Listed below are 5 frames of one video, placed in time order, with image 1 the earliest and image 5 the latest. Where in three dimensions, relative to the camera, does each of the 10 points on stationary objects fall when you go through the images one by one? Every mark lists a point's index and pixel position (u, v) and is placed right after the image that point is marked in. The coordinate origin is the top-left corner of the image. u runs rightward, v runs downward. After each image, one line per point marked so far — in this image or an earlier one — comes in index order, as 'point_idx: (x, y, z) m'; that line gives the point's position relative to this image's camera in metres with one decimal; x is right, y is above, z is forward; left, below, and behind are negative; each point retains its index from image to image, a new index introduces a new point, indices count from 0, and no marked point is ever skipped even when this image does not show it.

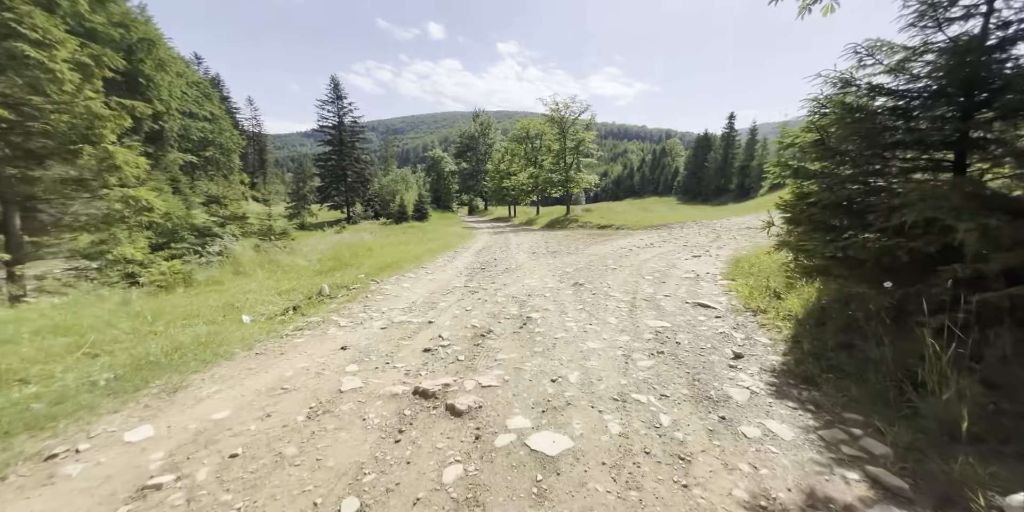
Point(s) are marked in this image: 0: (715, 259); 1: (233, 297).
0: (+8.4, -0.1, +15.2) m
1: (-6.8, -1.0, +8.8) m
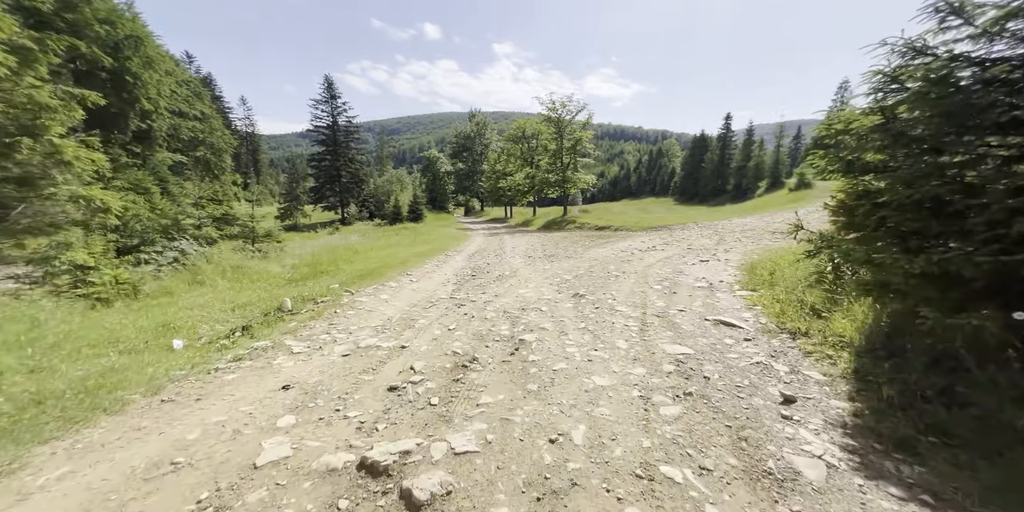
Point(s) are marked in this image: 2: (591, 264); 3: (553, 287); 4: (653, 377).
0: (+8.2, -0.3, +14.0) m
1: (-7.0, -1.2, +7.5) m
2: (+3.4, -0.4, +15.8) m
3: (+1.2, -1.0, +11.0) m
4: (+1.9, -1.6, +4.9) m
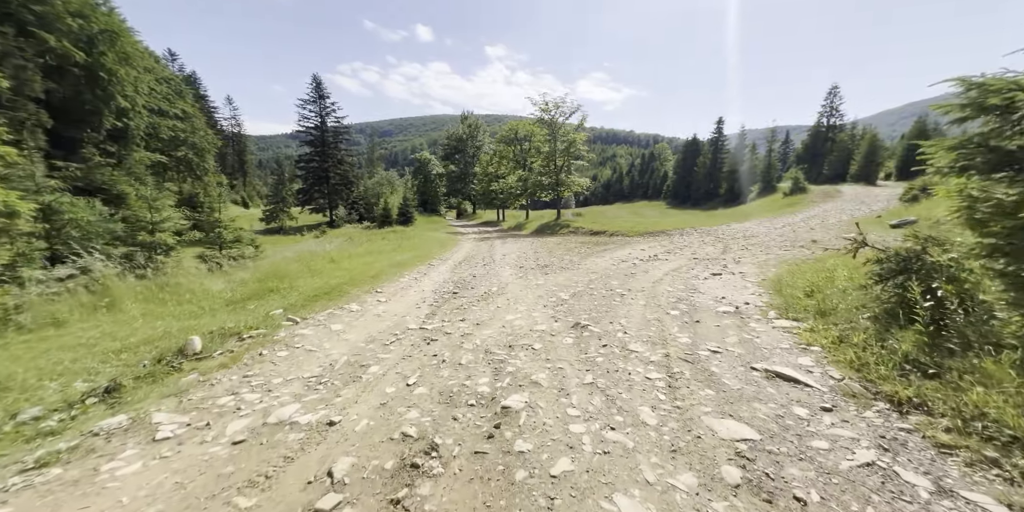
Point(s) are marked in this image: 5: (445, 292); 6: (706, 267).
0: (+7.8, -0.8, +12.3) m
1: (-7.2, -1.6, +5.4) m
2: (+3.0, -0.9, +13.9) m
3: (+0.9, -1.4, +9.1) m
4: (+1.7, -2.0, +3.0) m
5: (-2.3, -1.2, +12.2) m
6: (+8.4, -0.5, +15.6) m
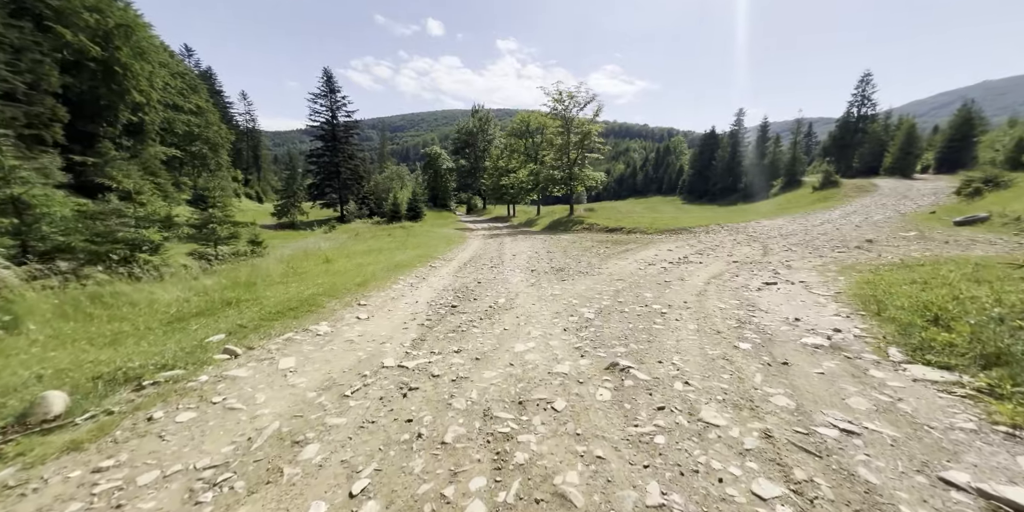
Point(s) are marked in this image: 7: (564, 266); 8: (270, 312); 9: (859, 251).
0: (+8.1, -1.0, +9.9) m
1: (-7.1, -1.8, +3.5) m
2: (+3.3, -1.0, +11.7) m
3: (+1.1, -1.6, +6.9) m
4: (+1.7, -2.3, +0.8) m
5: (-2.0, -1.4, +10.1) m
6: (+8.8, -0.6, +13.1) m
7: (+2.6, -0.4, +17.6) m
8: (-5.5, -1.3, +8.5) m
9: (+15.6, +0.2, +16.3) m
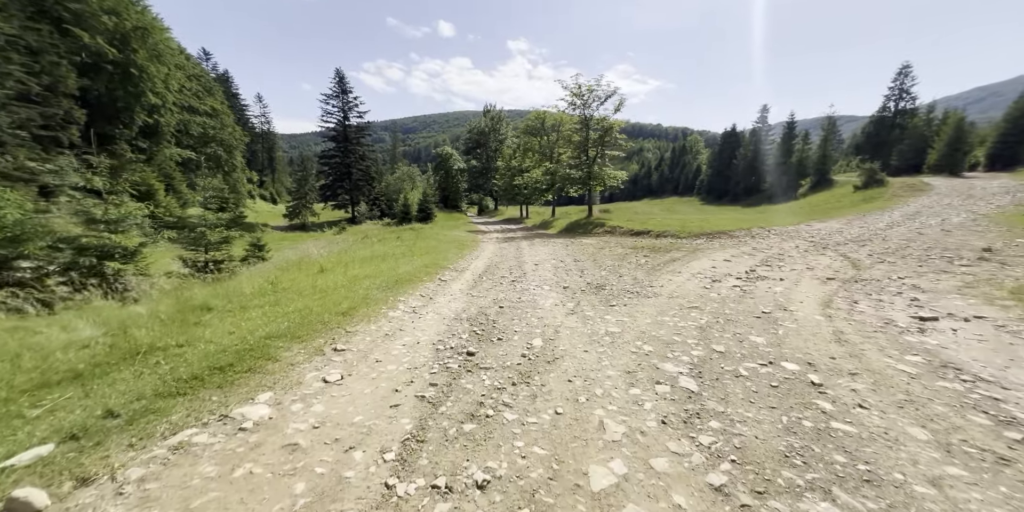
0: (+8.9, -1.5, +6.3) m
1: (-6.5, -2.2, +0.4) m
2: (+4.2, -1.5, +8.2) m
3: (+1.8, -2.1, +3.5) m
4: (+2.3, -2.7, -2.6) m
5: (-1.1, -1.8, +6.9) m
6: (+9.7, -1.1, +9.6) m
7: (+3.6, -0.9, +14.2) m
8: (-4.8, -1.7, +5.3) m
9: (+16.6, -0.3, +12.5) m
